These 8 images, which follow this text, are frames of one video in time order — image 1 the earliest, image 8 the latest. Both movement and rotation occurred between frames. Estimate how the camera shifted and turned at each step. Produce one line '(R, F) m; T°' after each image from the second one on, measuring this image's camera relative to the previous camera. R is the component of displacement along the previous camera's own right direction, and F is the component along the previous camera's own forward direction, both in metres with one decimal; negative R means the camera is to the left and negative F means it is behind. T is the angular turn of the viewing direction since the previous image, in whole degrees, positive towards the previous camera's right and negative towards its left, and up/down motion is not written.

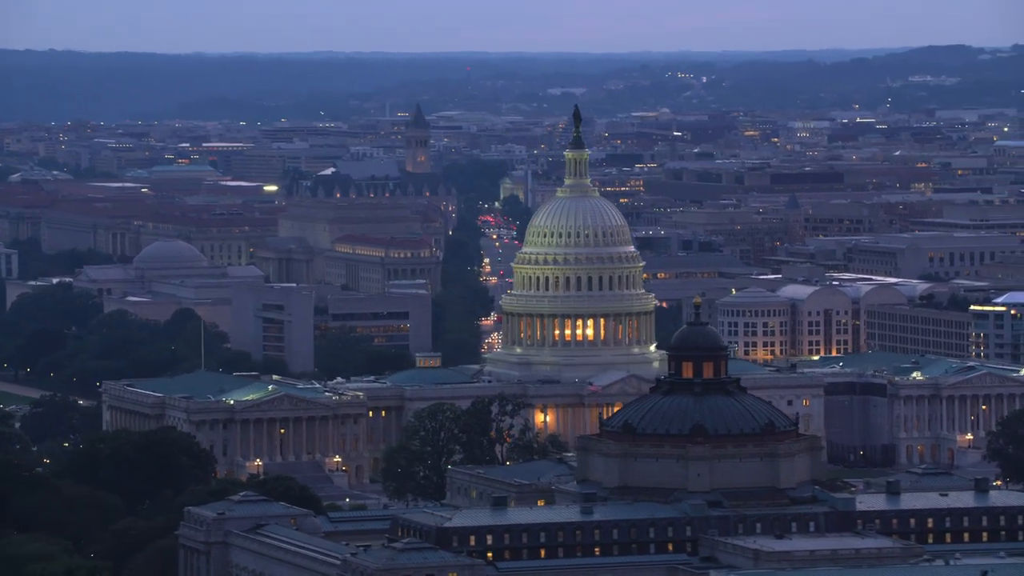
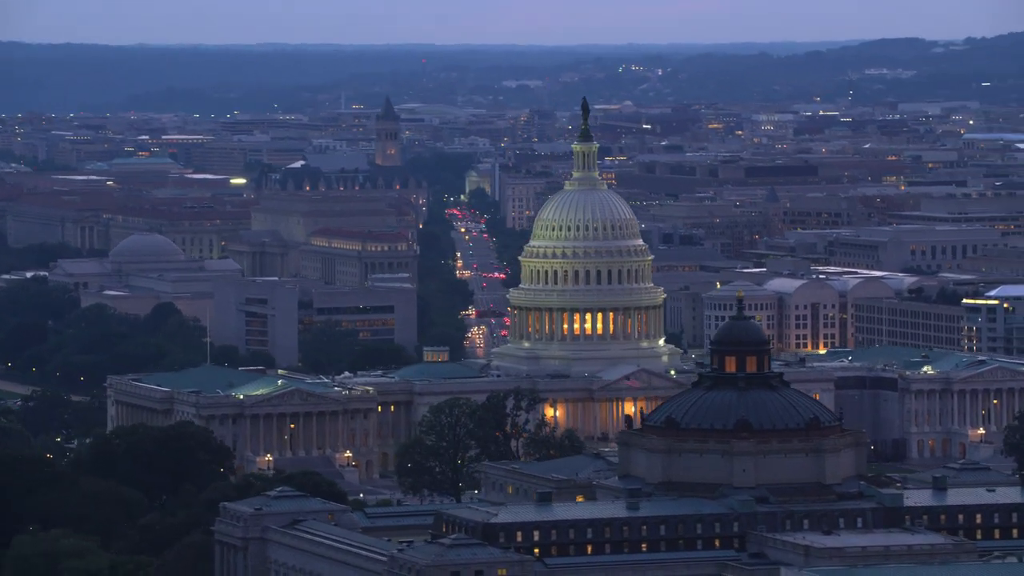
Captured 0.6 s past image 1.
(-2.2, +0.7) m; +1°
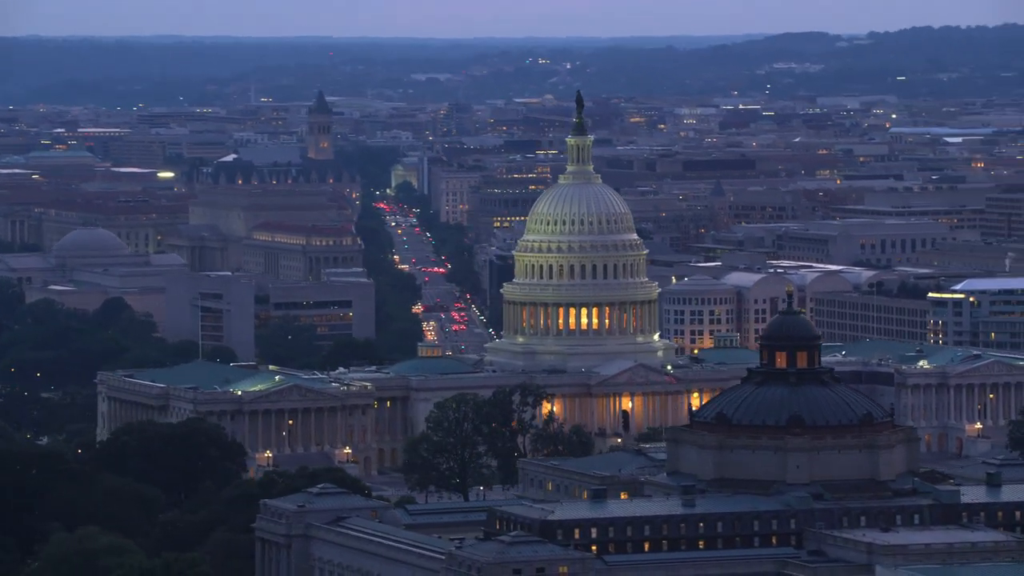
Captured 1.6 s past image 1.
(-3.5, +0.7) m; +2°
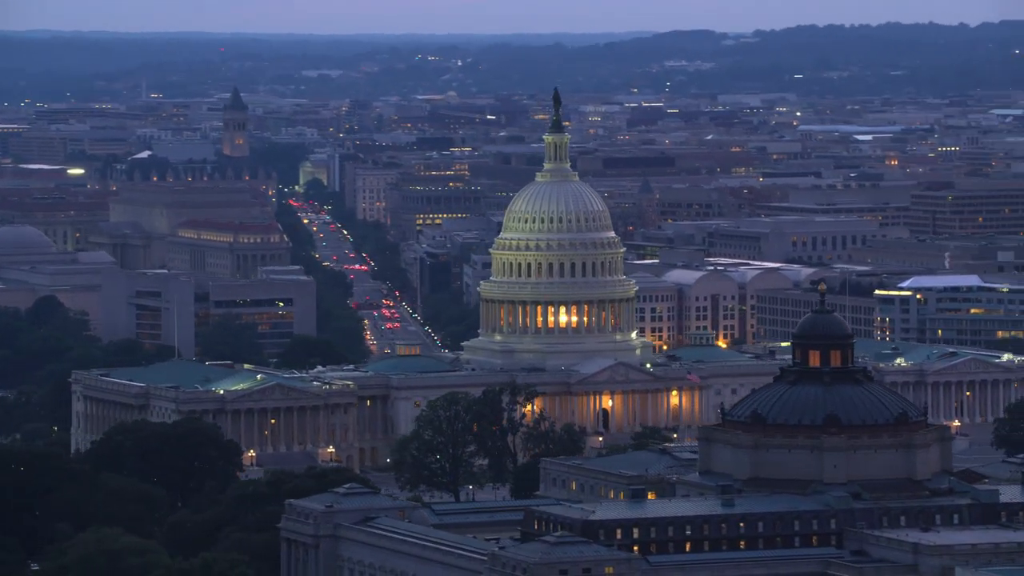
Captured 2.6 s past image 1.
(-3.5, +0.4) m; +2°
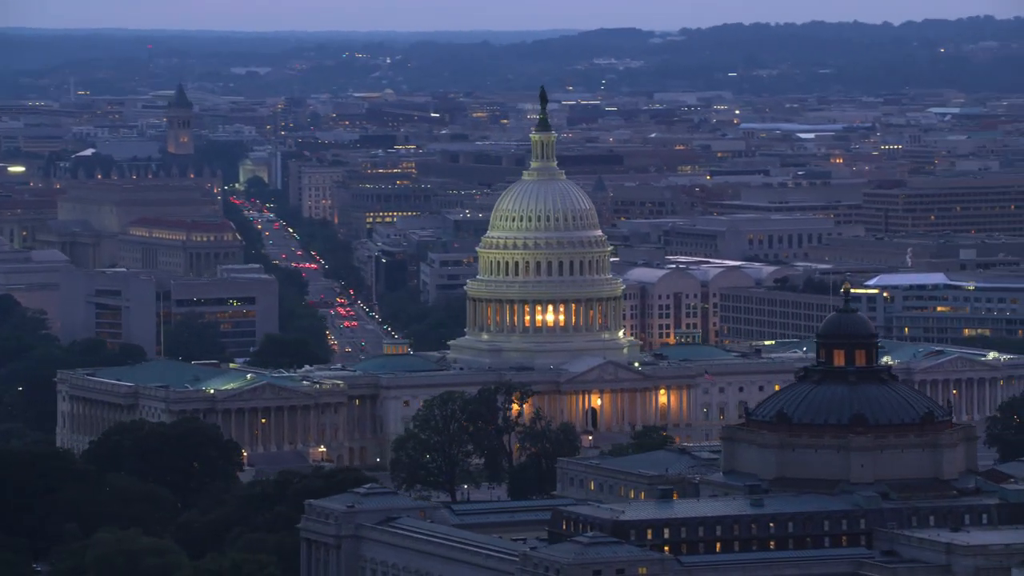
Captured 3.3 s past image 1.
(-2.4, +0.3) m; +2°
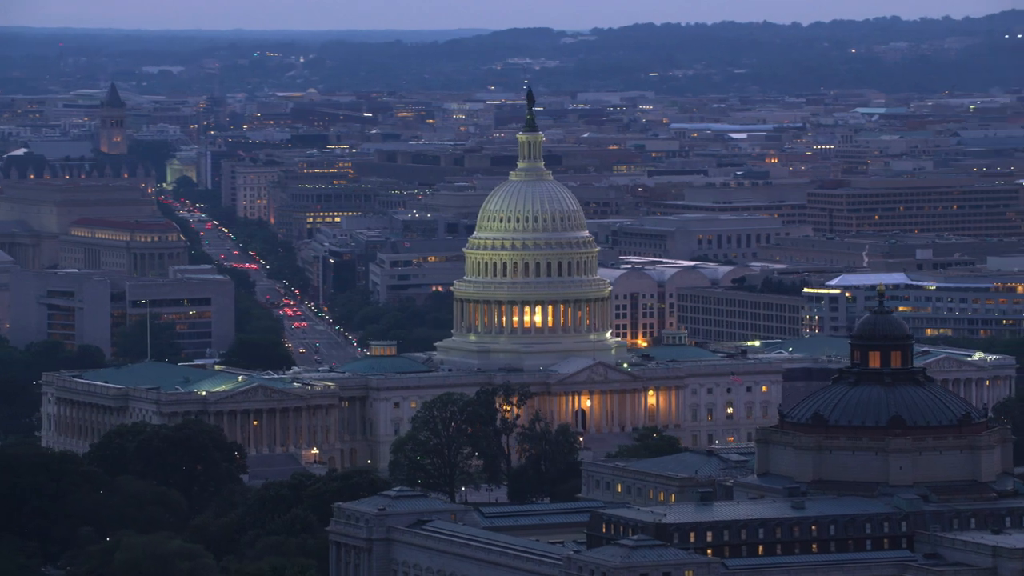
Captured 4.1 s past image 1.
(-3.0, +0.5) m; +2°
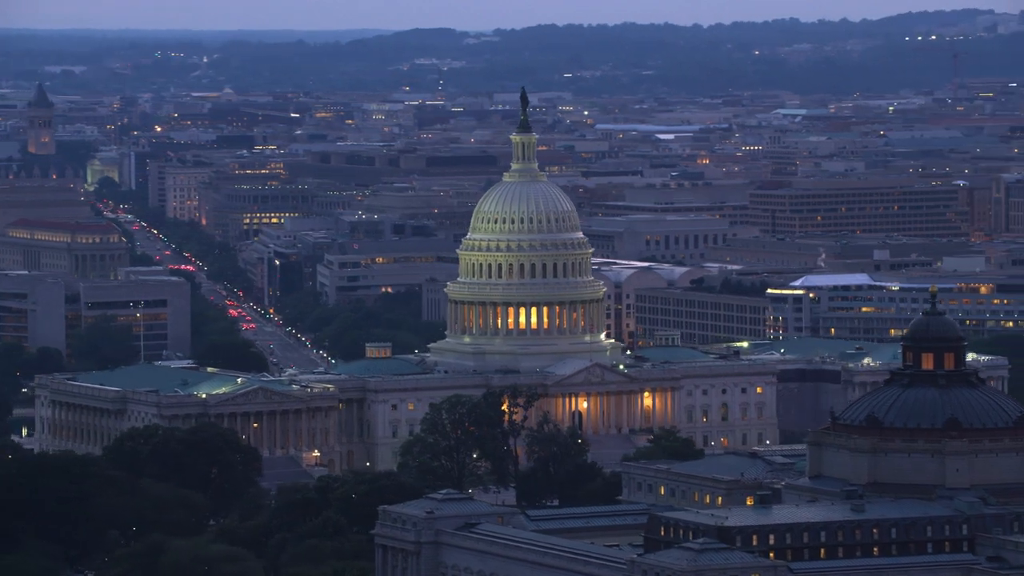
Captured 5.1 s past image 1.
(-3.6, +0.7) m; +2°
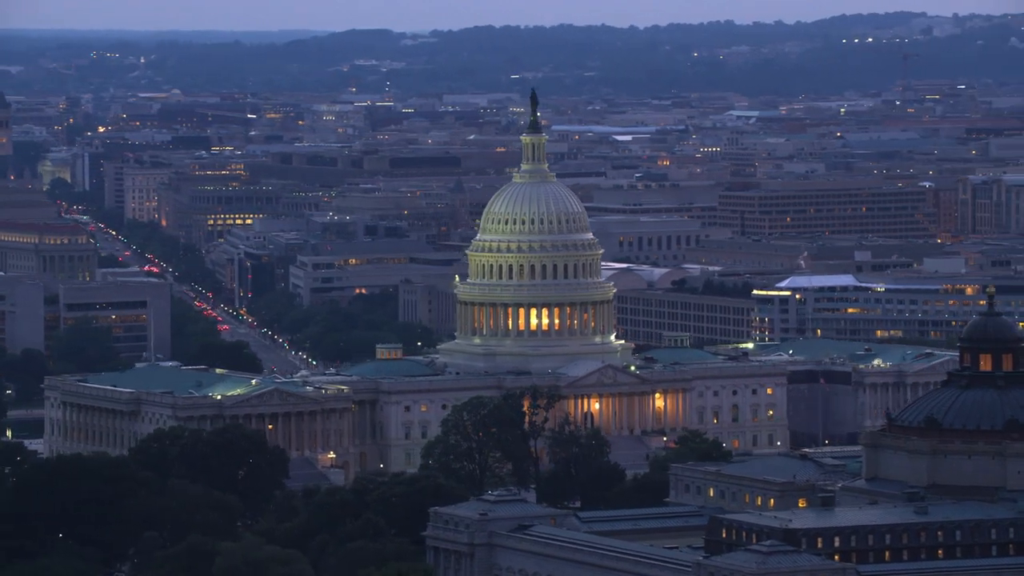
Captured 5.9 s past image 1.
(-2.8, +0.6) m; +1°
